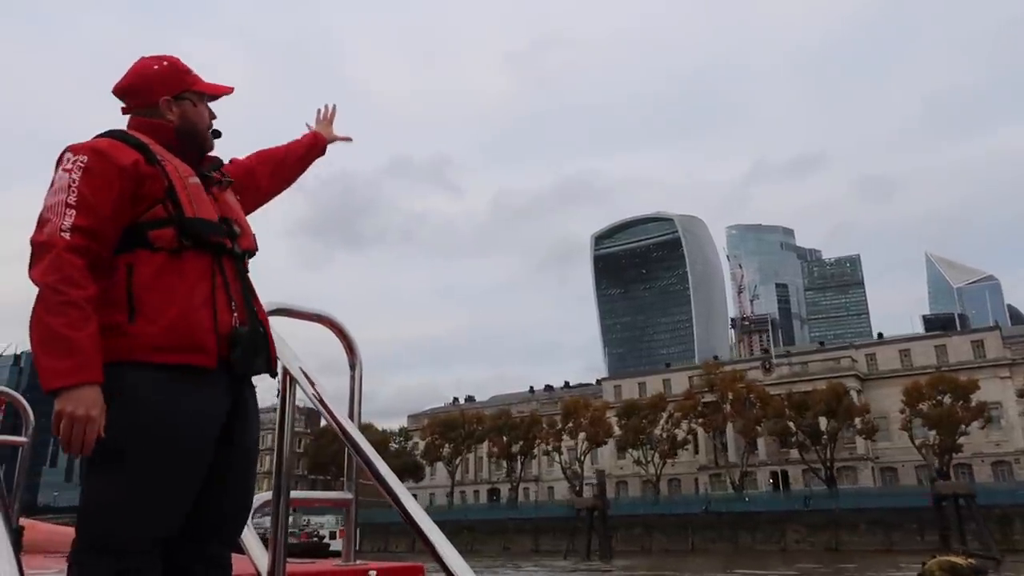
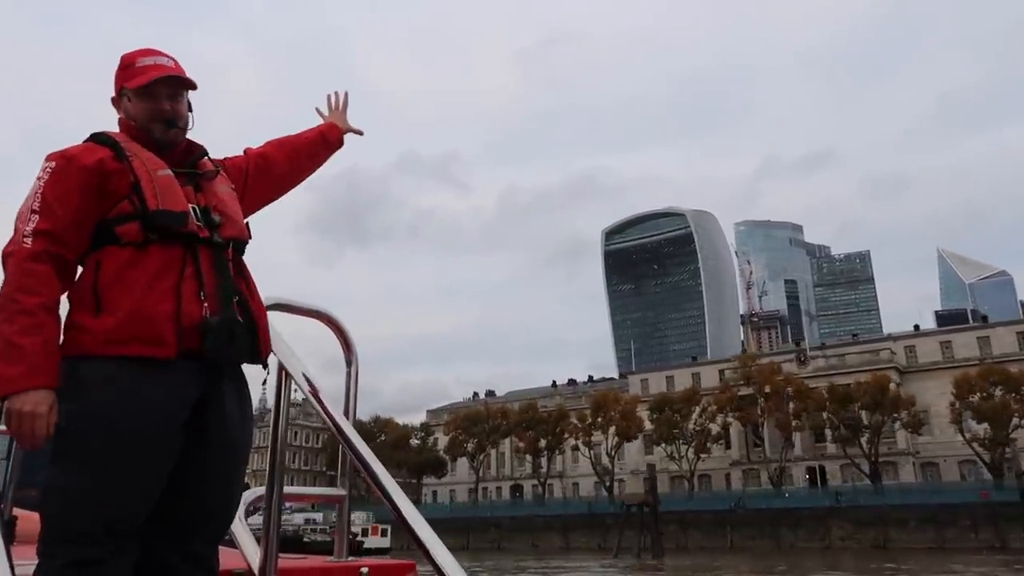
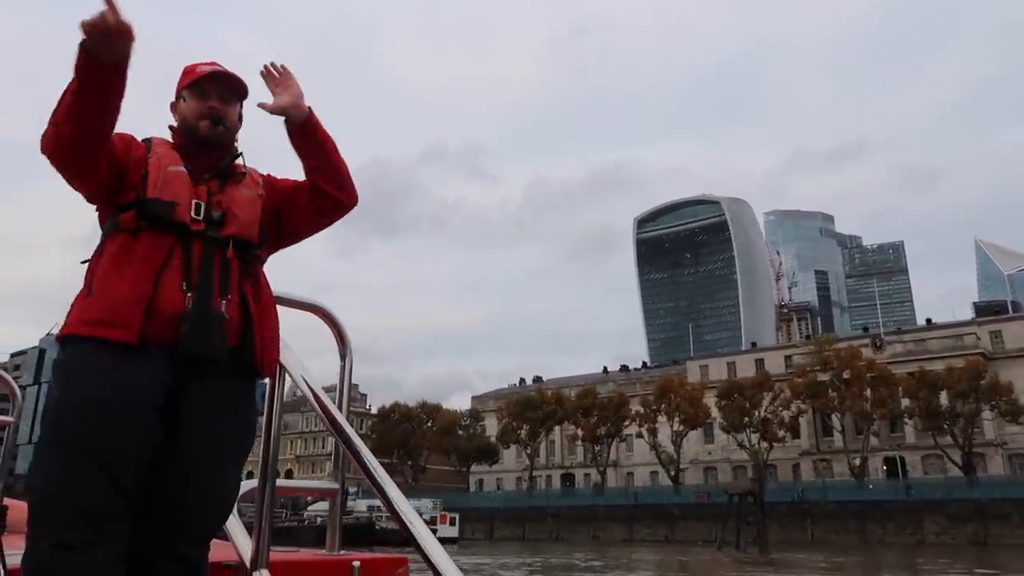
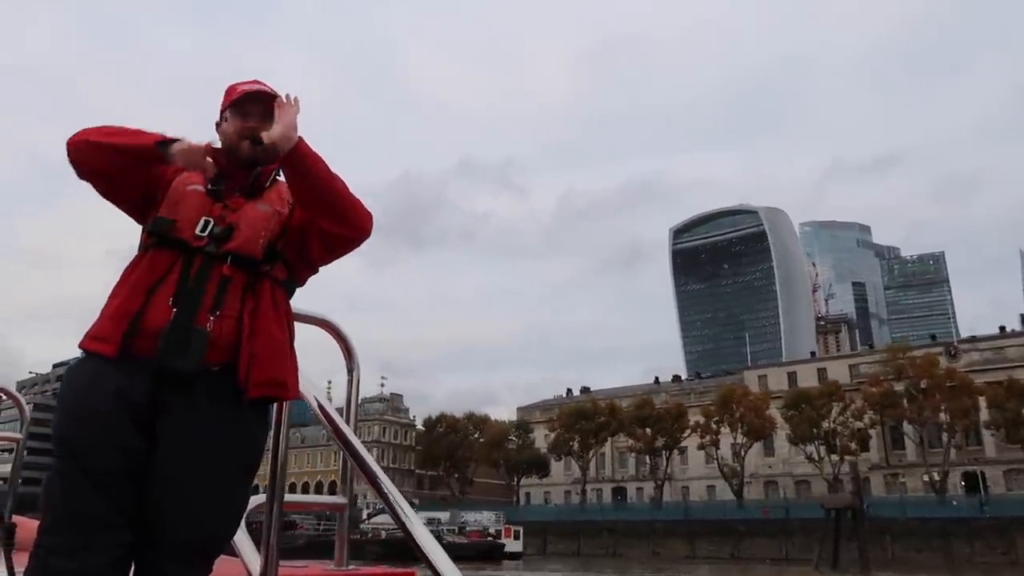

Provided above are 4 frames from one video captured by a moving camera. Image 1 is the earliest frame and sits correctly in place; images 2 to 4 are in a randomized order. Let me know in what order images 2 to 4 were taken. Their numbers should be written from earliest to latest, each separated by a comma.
2, 3, 4
